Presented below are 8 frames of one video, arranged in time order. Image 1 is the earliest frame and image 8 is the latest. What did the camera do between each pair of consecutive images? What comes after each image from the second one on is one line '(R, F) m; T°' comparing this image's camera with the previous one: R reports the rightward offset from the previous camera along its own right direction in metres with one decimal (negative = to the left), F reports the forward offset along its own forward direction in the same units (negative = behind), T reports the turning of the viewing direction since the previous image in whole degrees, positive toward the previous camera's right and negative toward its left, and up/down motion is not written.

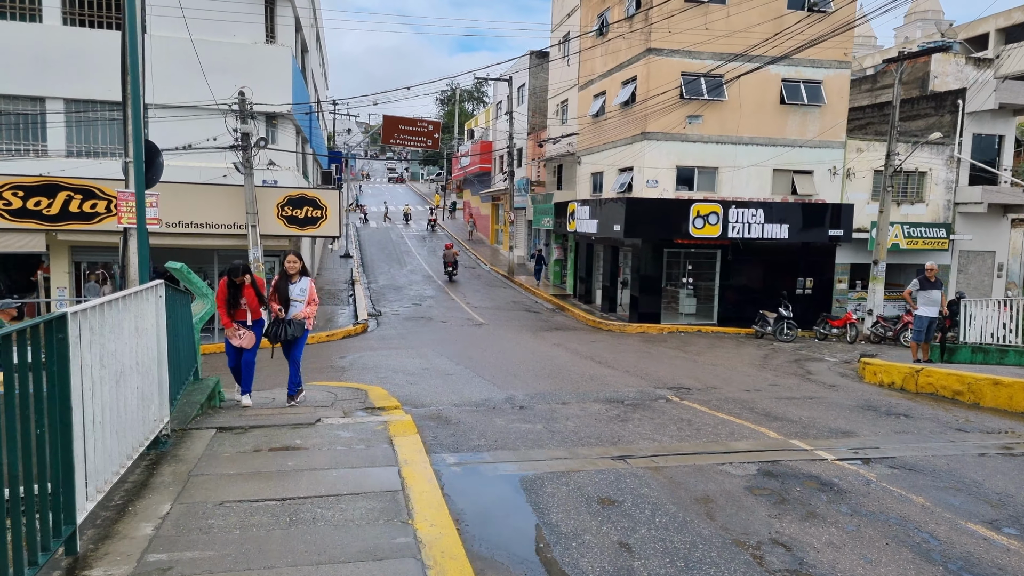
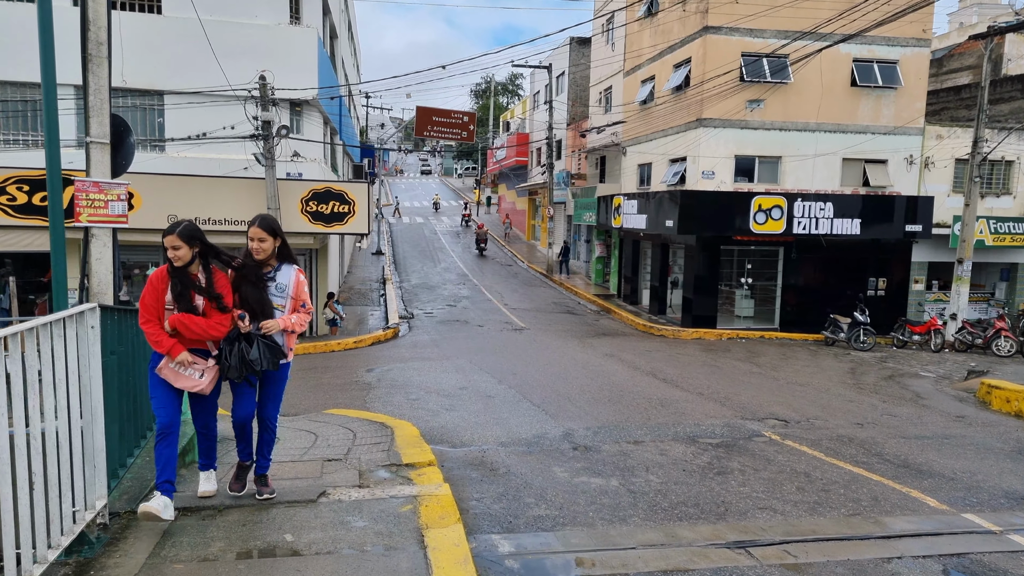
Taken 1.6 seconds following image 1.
(-0.3, +1.7) m; -3°
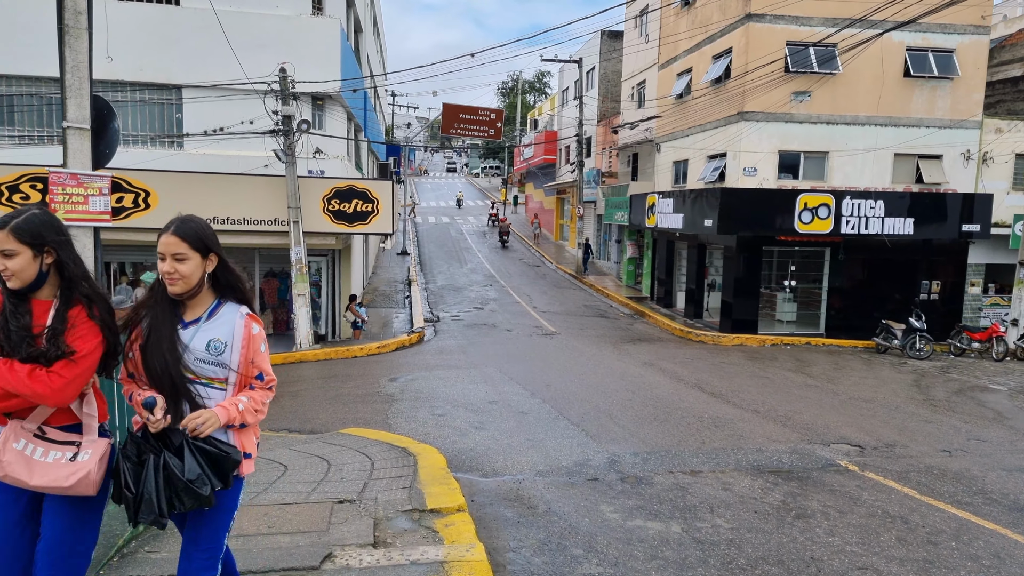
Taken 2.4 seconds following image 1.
(-0.1, +0.8) m; -2°
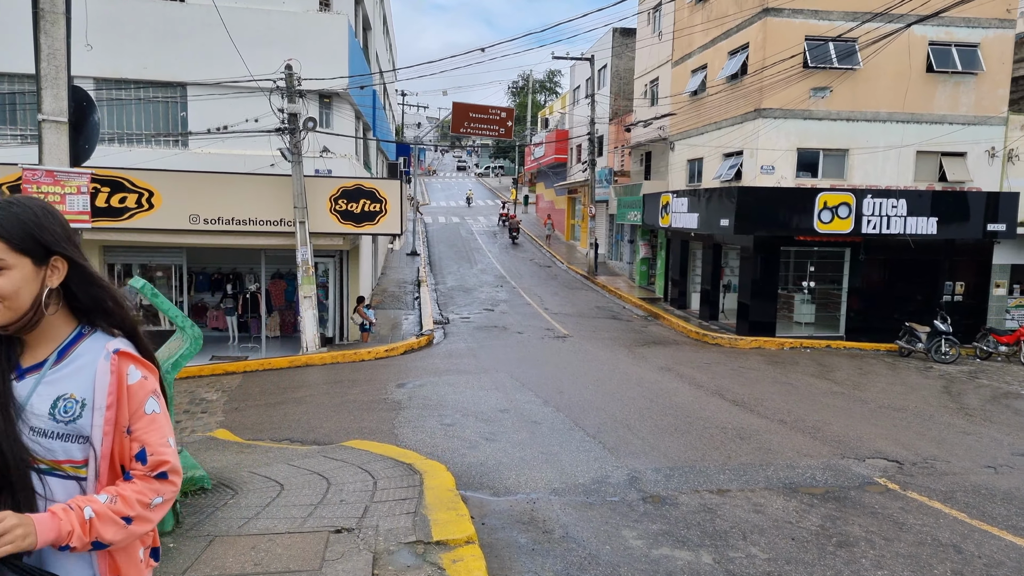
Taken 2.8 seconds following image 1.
(0.0, +0.4) m; -1°
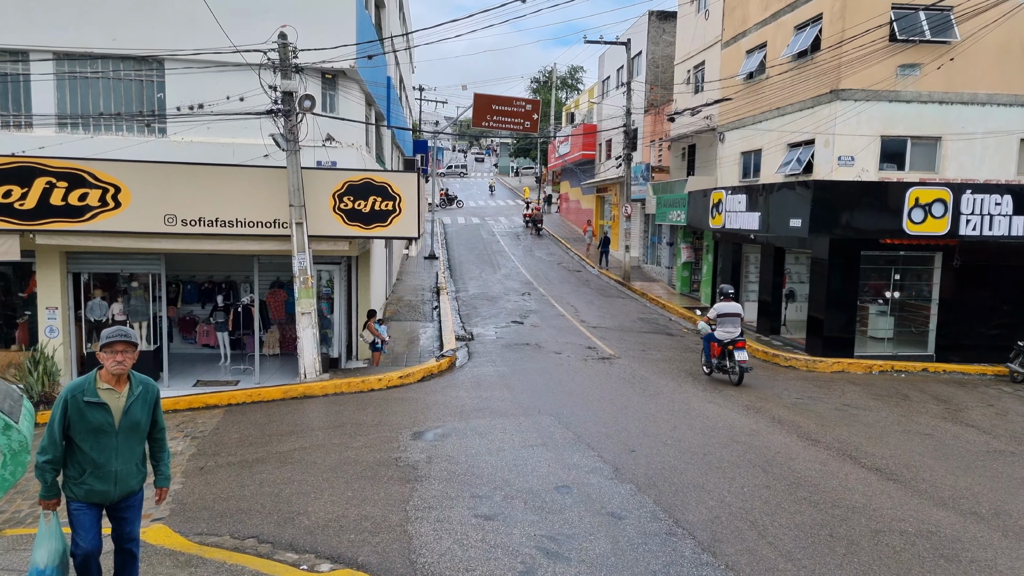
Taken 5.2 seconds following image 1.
(-0.4, +2.6) m; -1°
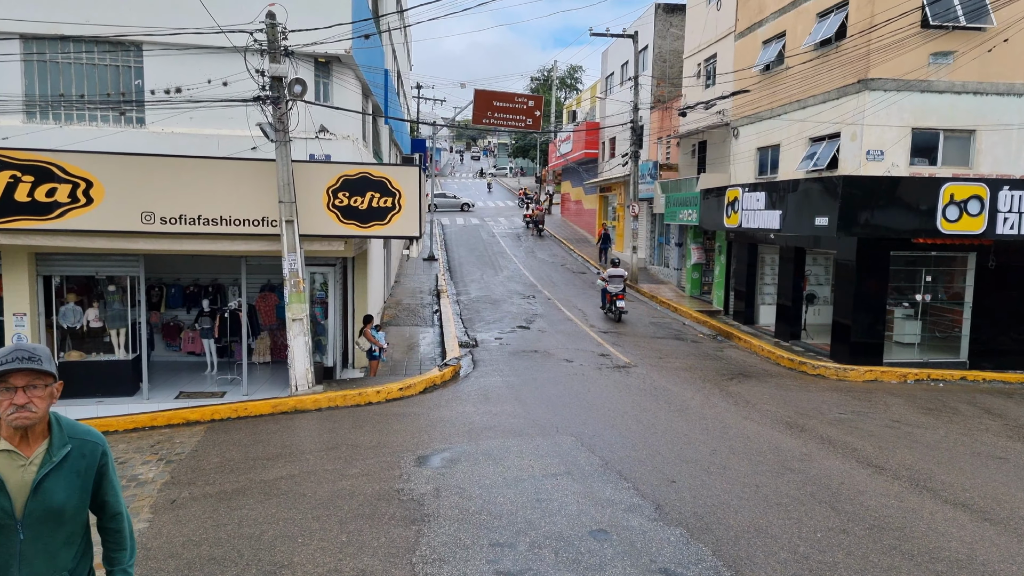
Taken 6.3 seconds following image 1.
(-0.2, +1.0) m; 0°
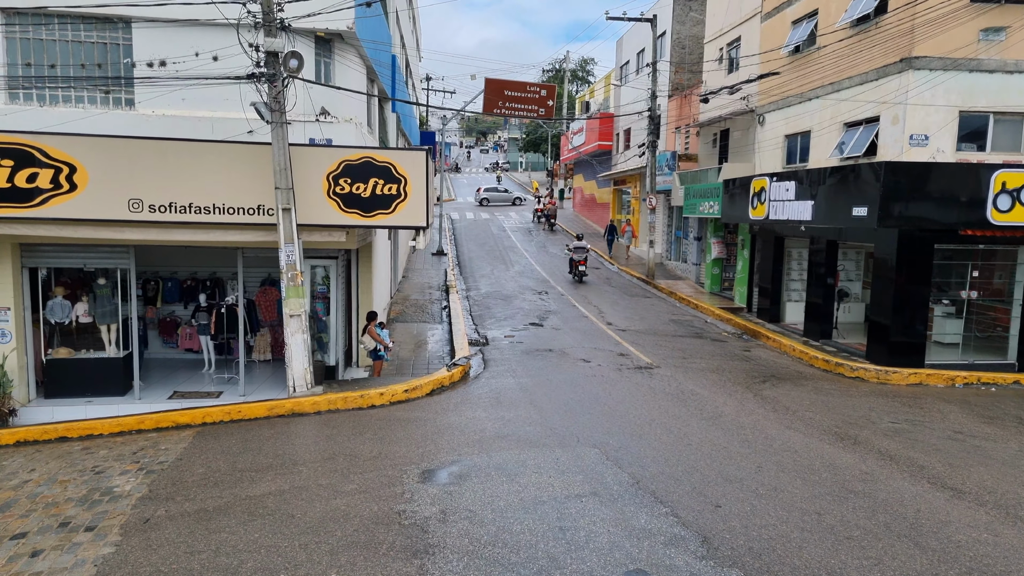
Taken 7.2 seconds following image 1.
(-0.1, +0.9) m; -1°
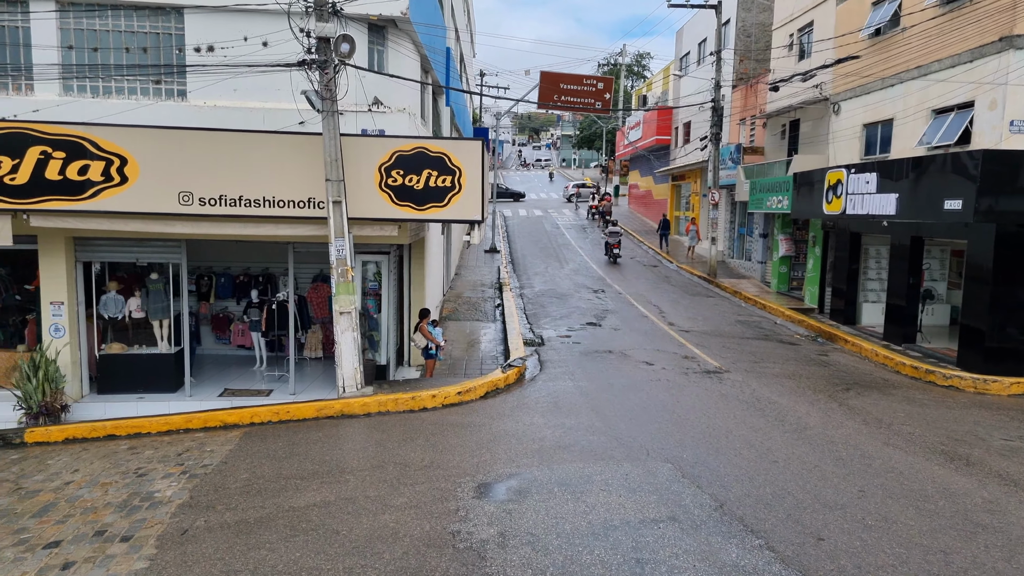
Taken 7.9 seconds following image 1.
(-0.1, +0.6) m; -4°
